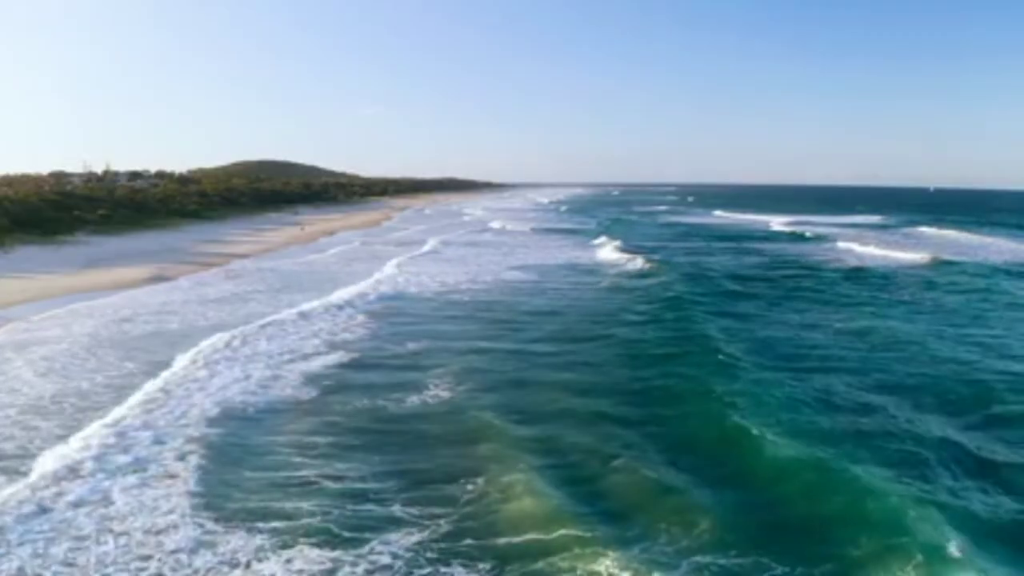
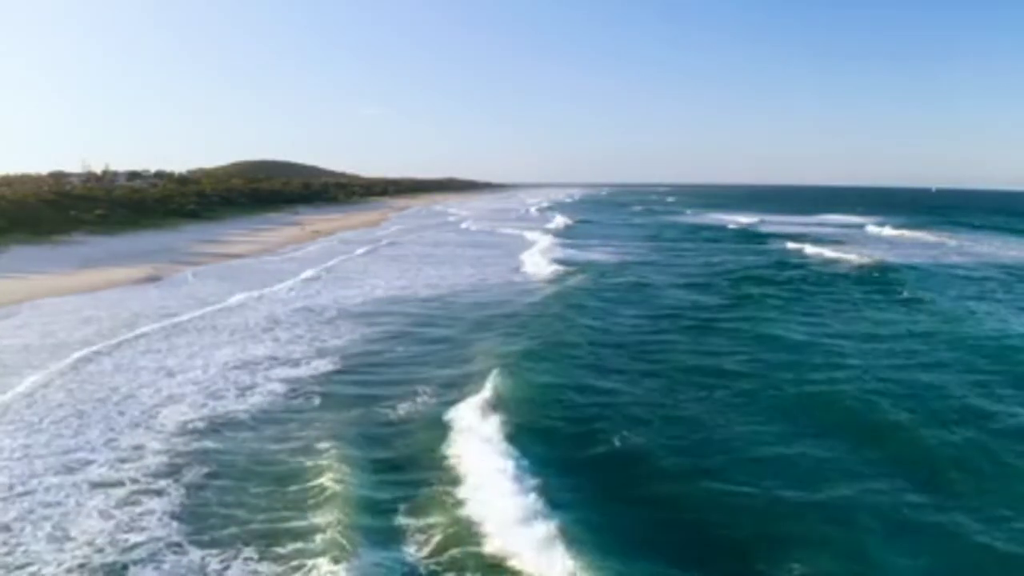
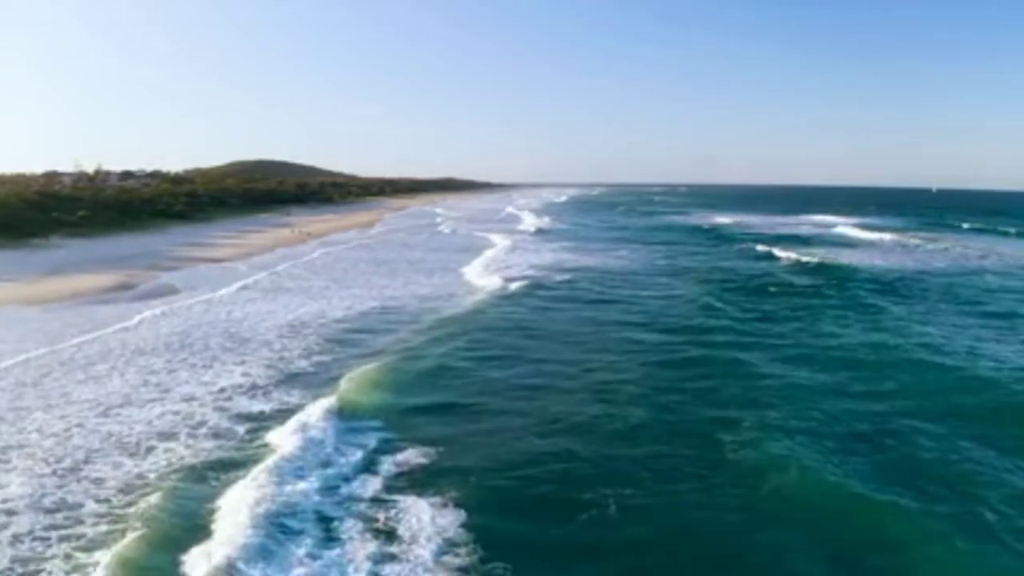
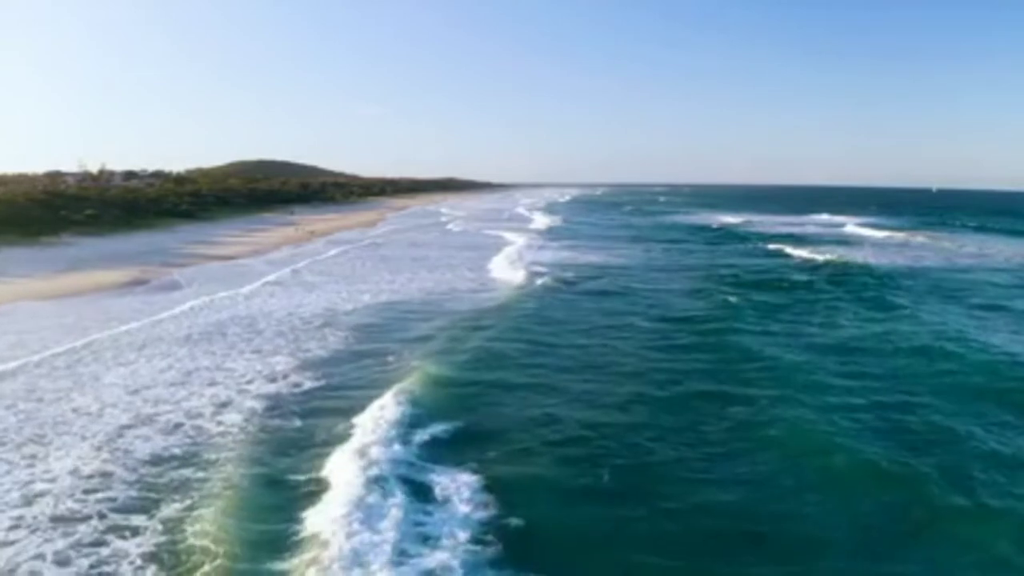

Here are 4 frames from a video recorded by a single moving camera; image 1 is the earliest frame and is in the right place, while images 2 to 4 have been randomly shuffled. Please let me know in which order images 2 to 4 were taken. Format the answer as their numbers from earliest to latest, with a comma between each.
2, 4, 3
